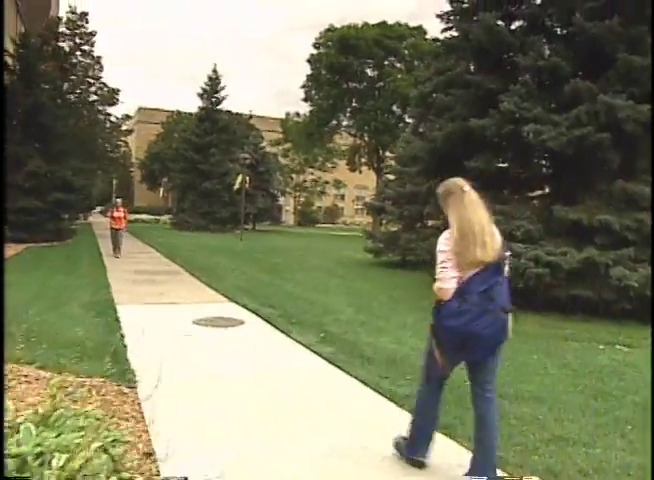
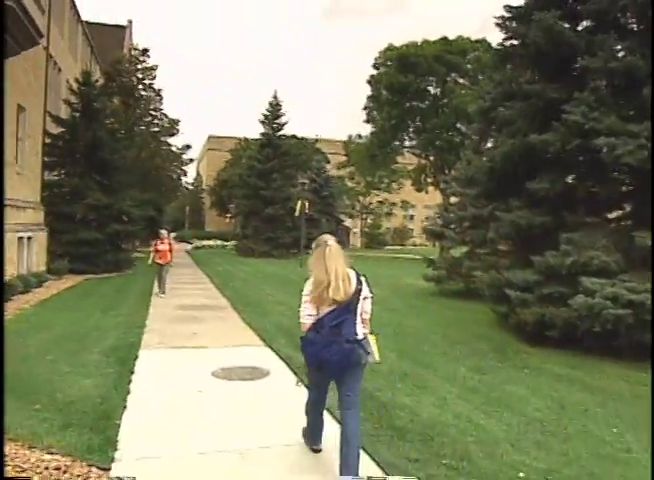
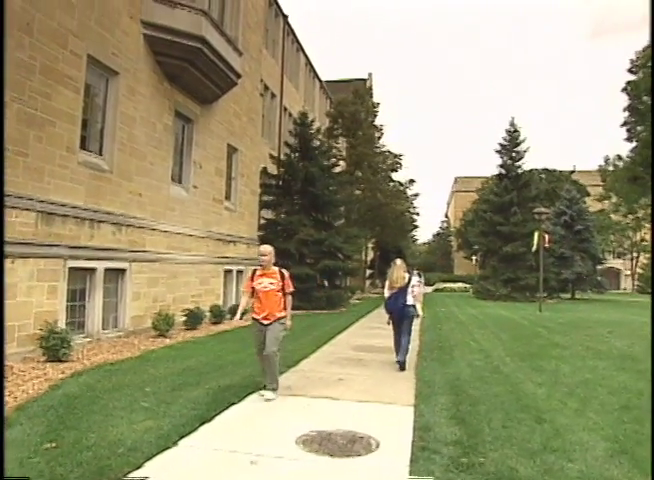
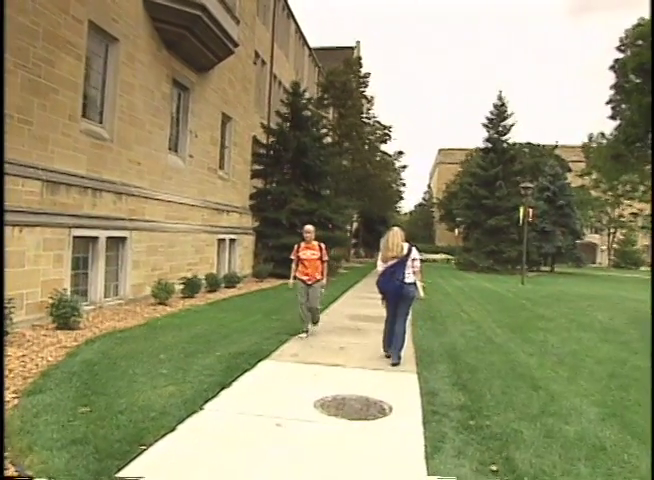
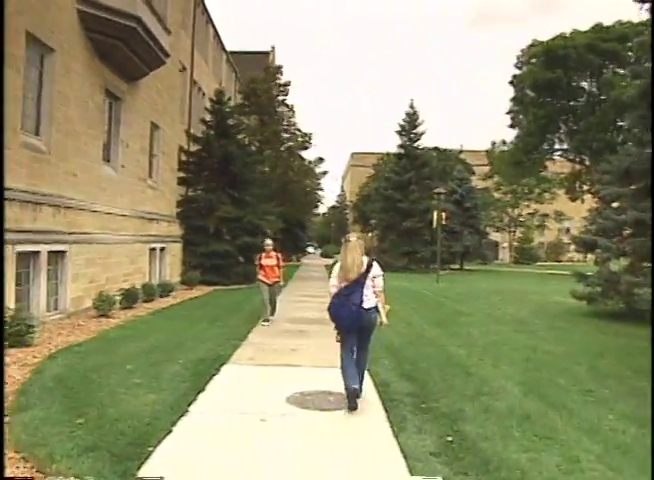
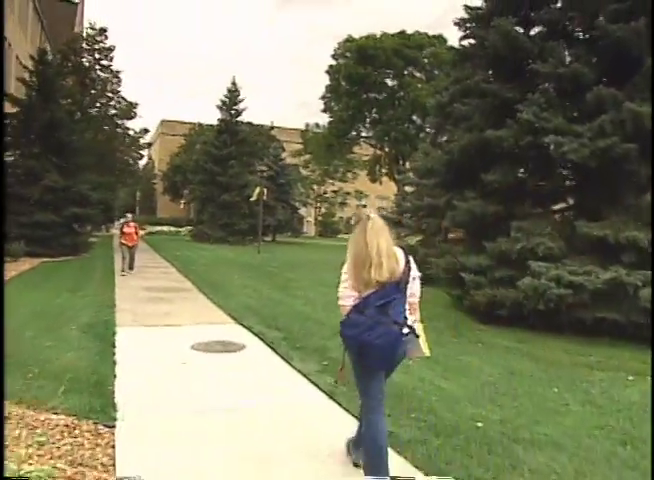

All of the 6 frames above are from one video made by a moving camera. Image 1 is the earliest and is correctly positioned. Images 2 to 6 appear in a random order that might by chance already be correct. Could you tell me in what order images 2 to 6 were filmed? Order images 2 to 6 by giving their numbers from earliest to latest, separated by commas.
6, 2, 5, 4, 3
